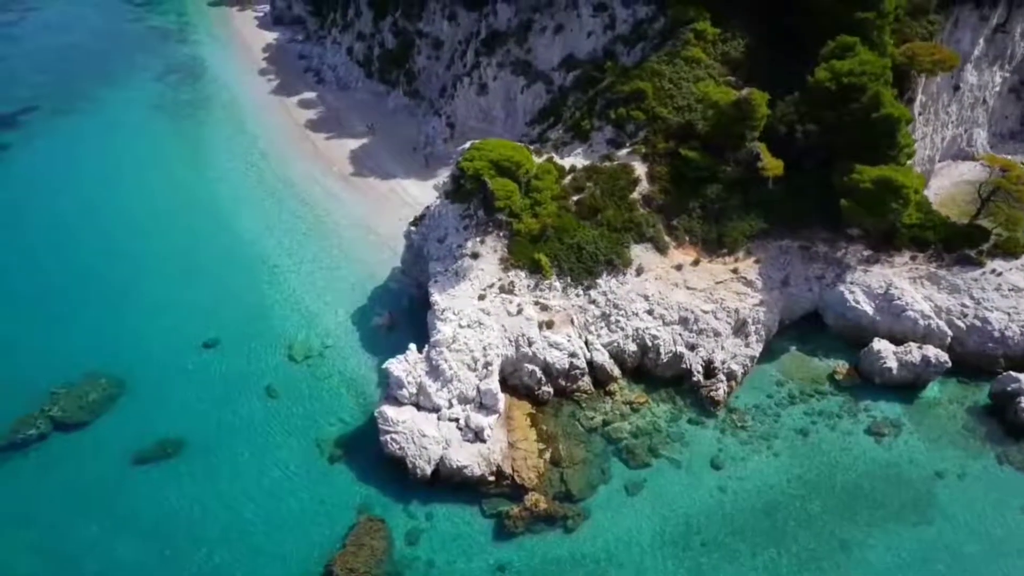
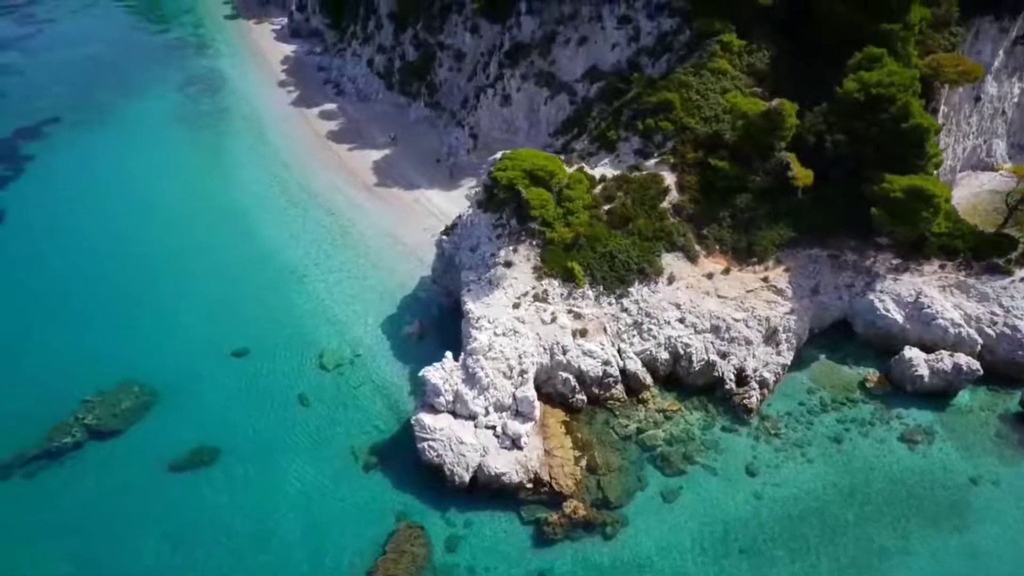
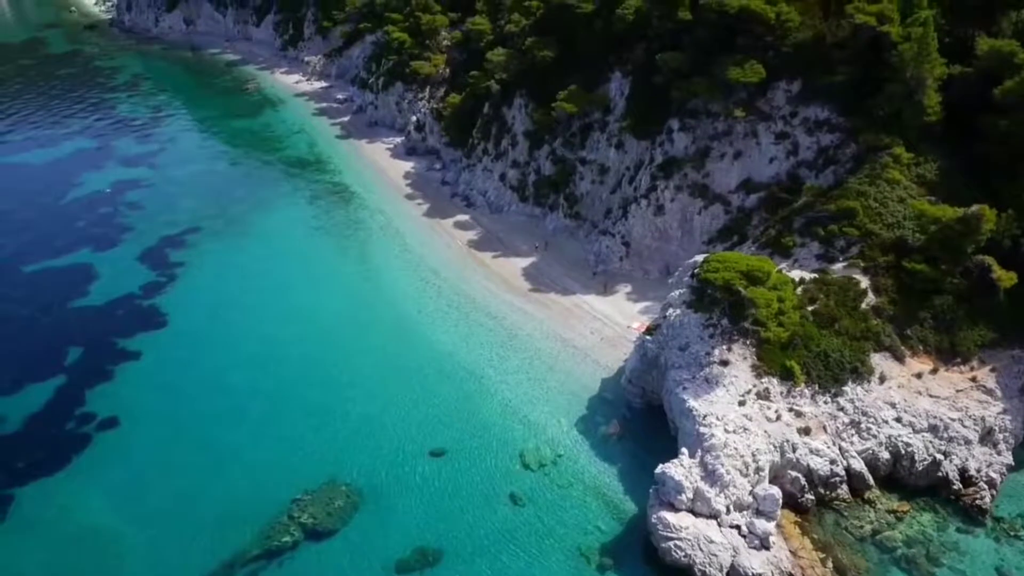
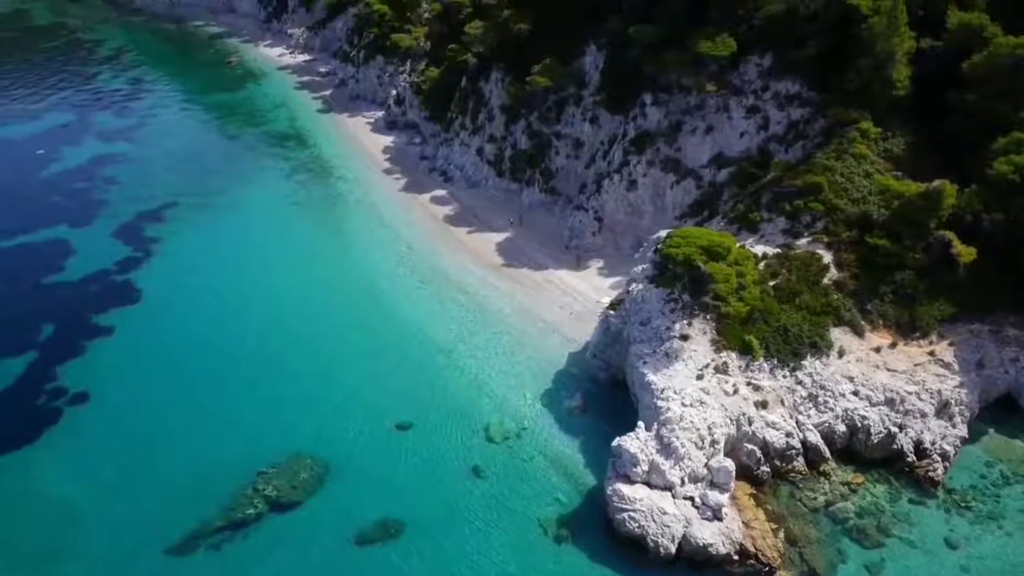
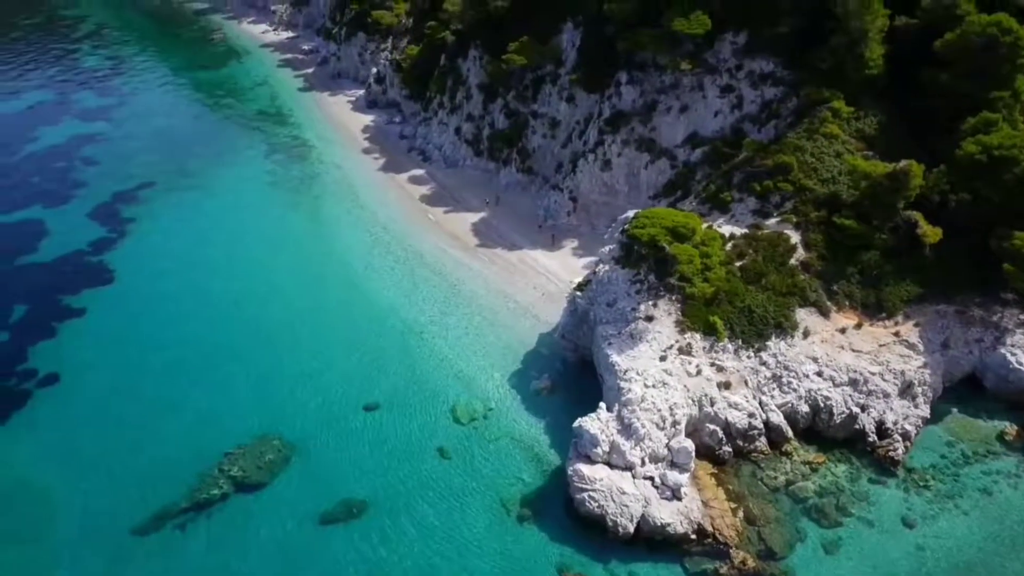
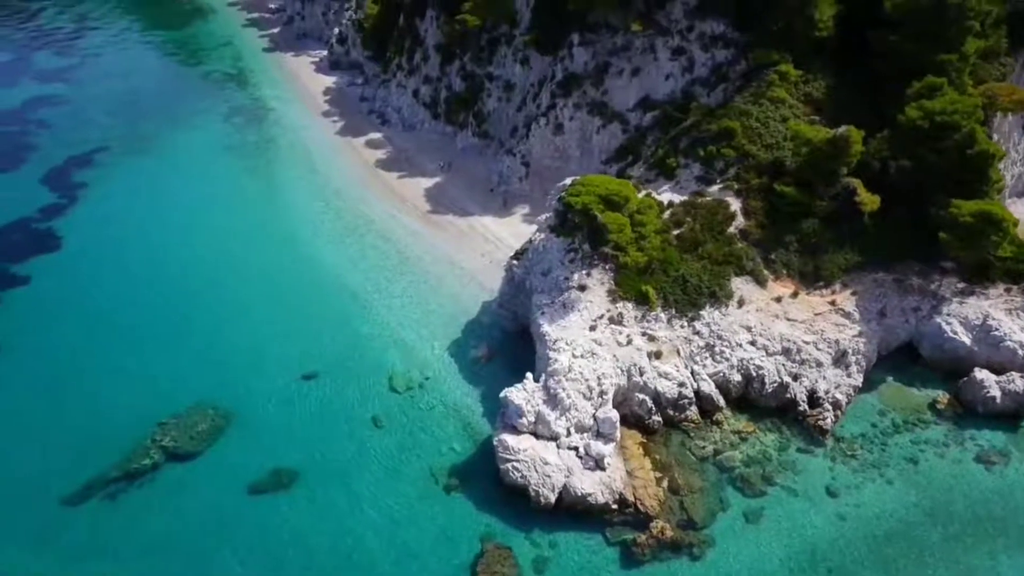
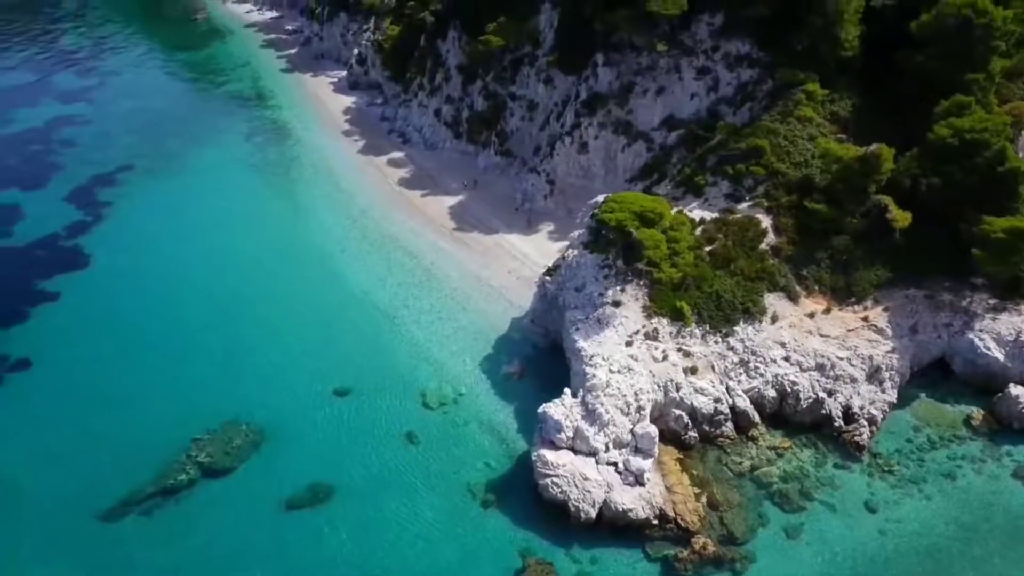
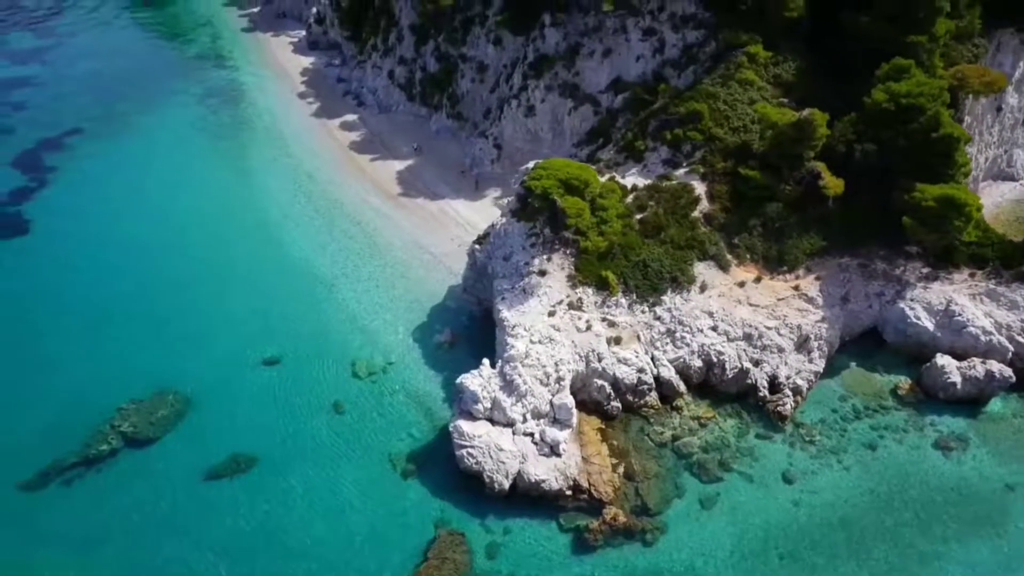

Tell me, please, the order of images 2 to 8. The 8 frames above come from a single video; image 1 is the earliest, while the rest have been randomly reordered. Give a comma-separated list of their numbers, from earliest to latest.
2, 8, 6, 7, 5, 4, 3
